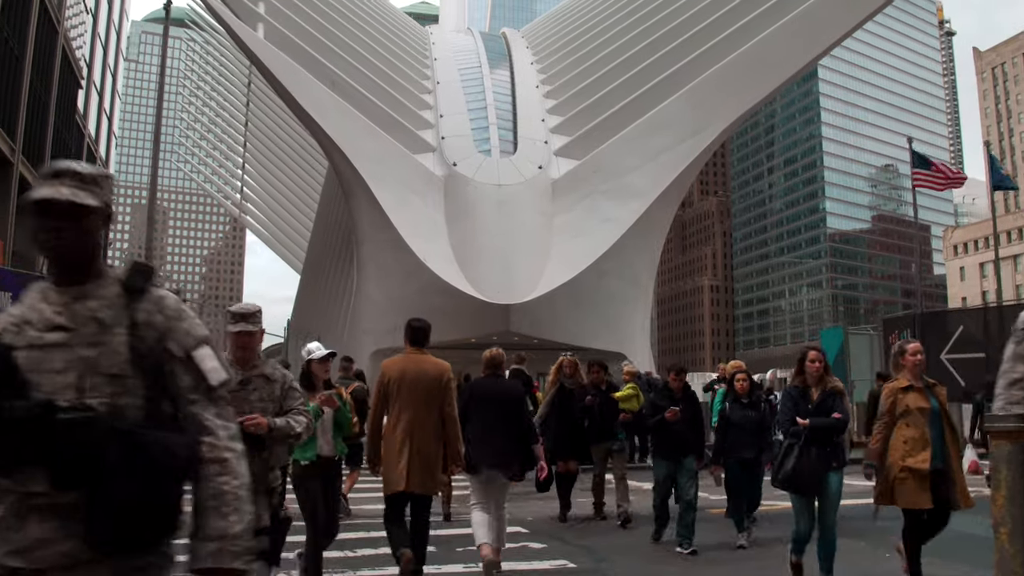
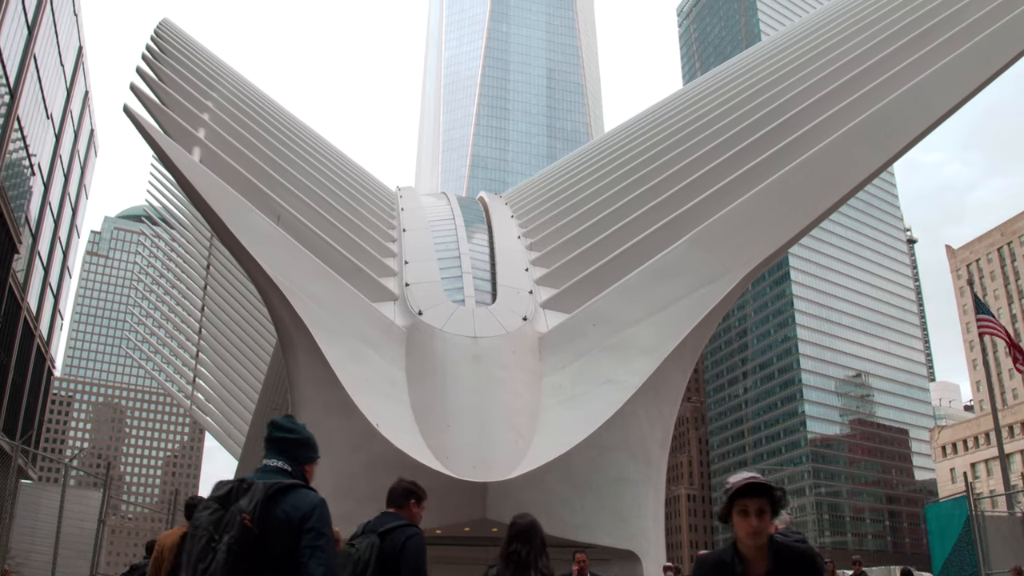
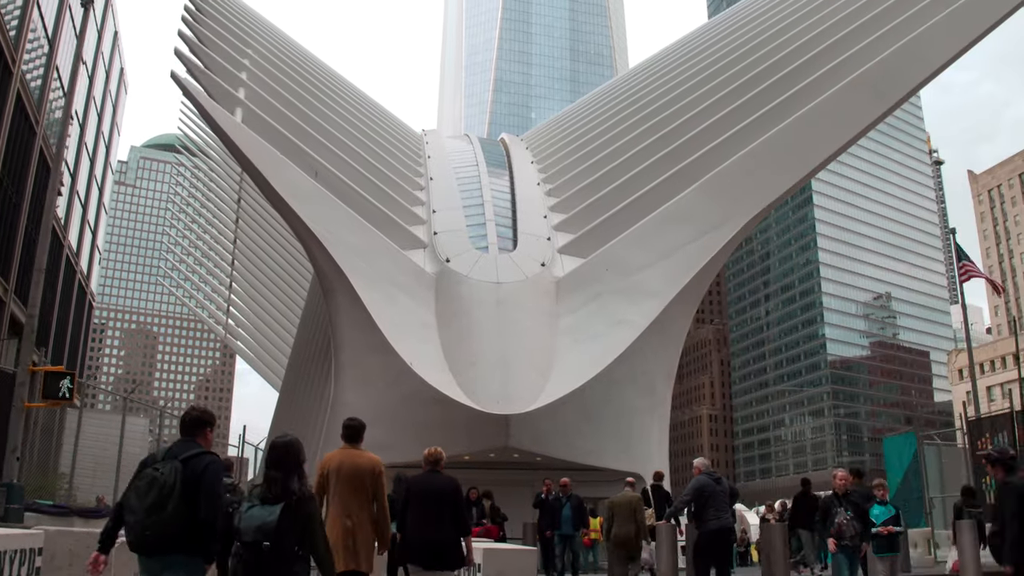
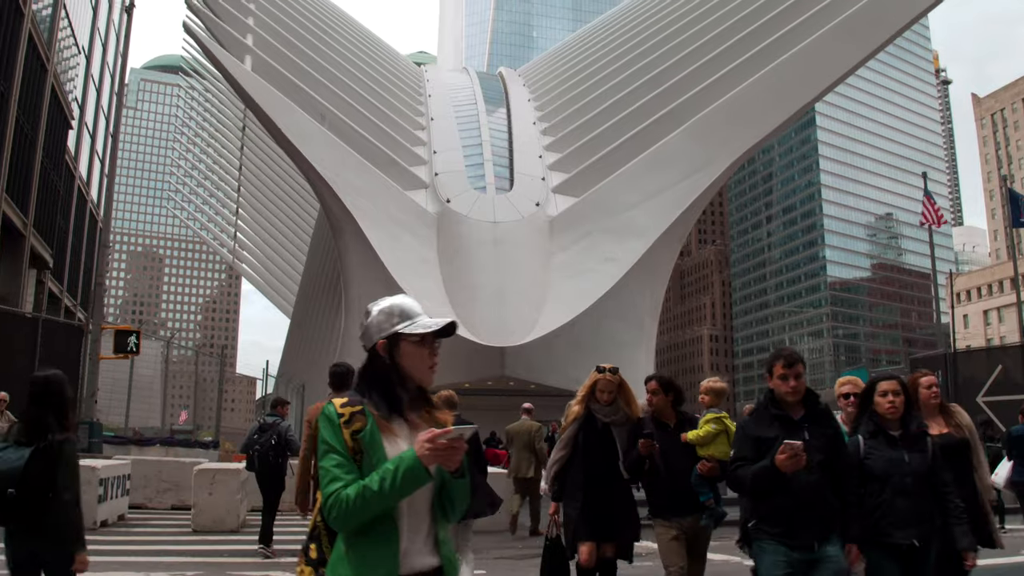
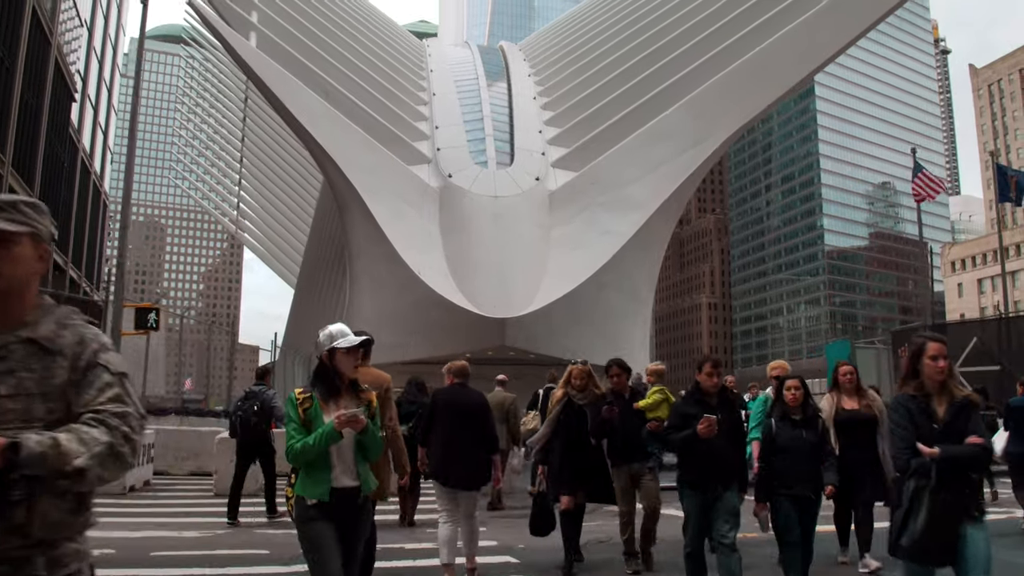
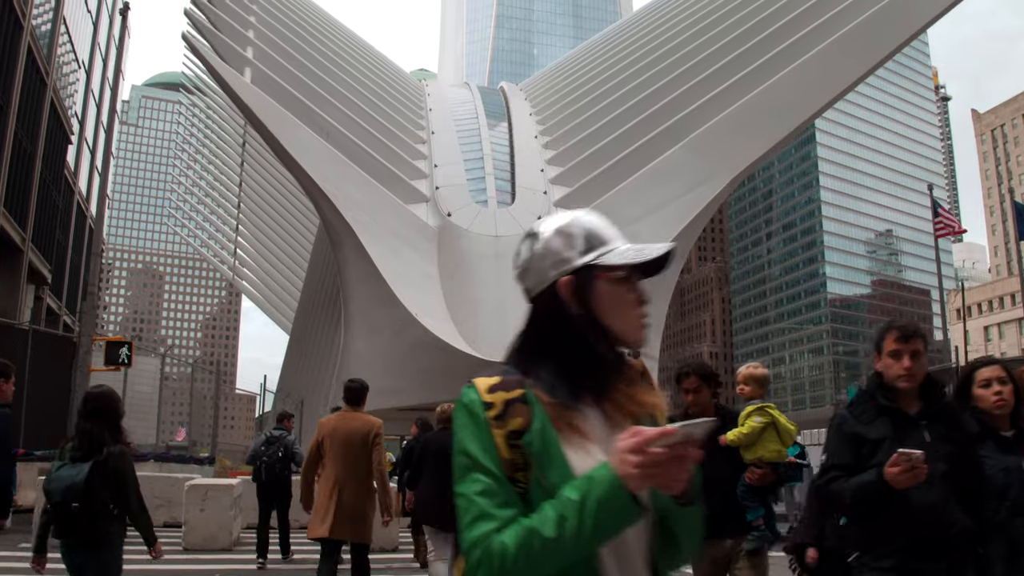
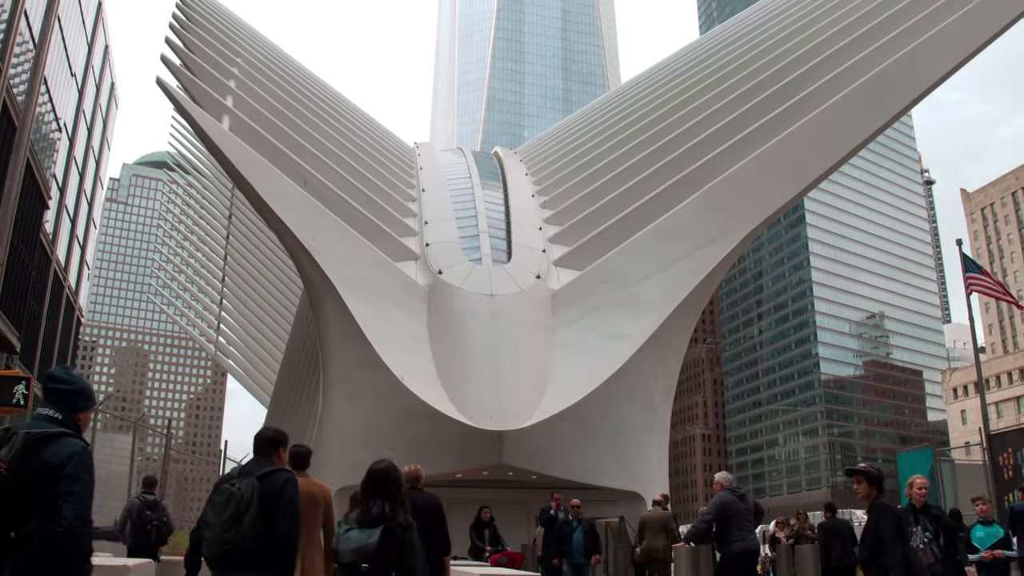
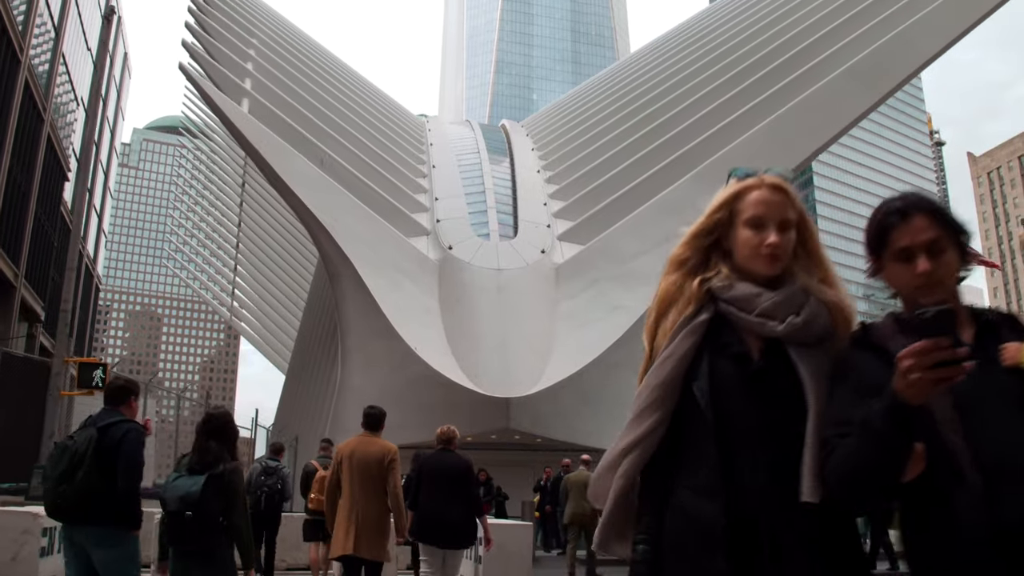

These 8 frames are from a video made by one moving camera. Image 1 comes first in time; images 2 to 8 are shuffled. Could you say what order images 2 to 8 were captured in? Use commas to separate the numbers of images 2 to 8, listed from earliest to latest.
5, 4, 6, 8, 3, 7, 2
